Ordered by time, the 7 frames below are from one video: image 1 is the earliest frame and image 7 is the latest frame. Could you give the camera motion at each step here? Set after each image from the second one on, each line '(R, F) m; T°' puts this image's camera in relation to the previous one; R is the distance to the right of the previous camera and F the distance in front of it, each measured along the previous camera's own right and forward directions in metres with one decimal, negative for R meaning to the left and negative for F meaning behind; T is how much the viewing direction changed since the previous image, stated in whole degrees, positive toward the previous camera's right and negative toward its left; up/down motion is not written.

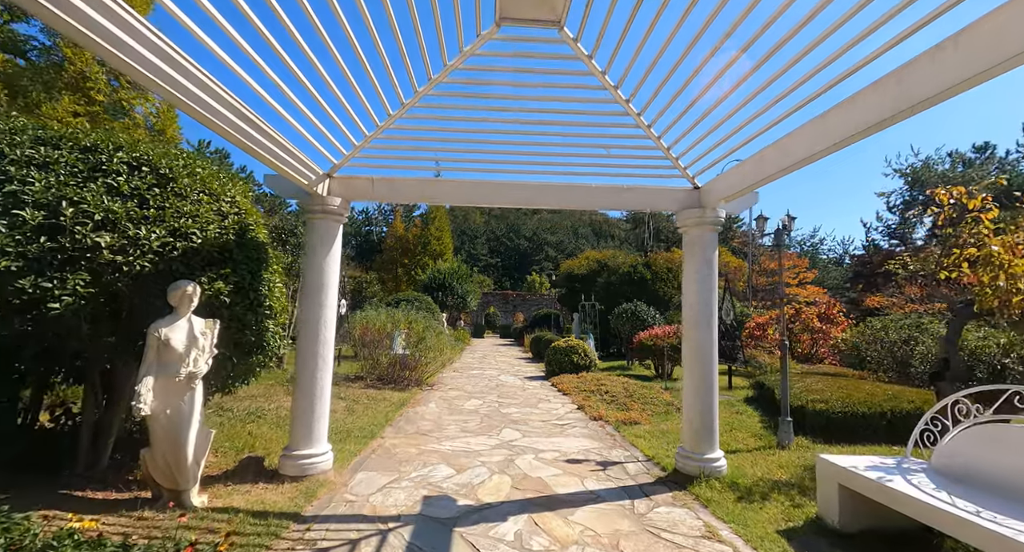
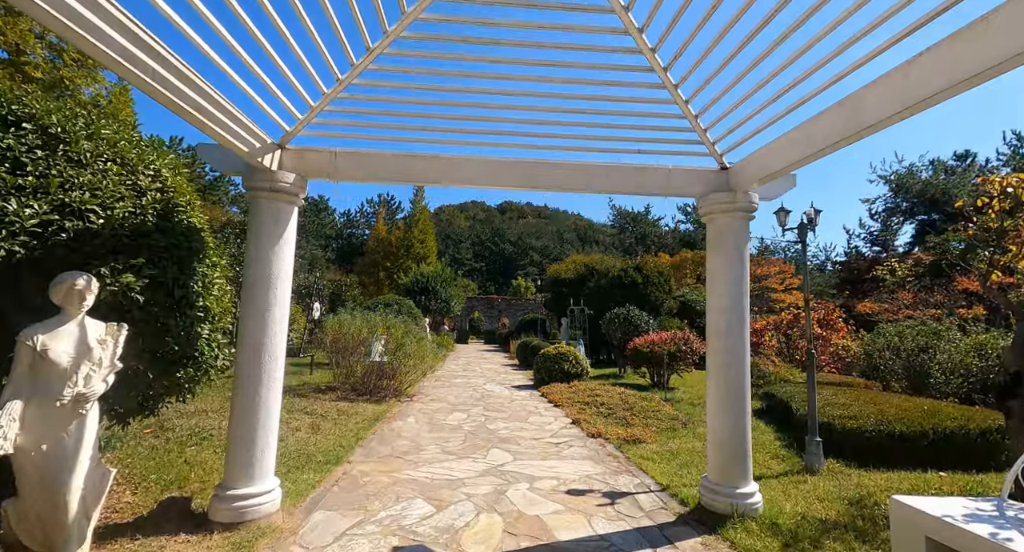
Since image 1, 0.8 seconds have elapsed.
(-0.1, +0.7) m; +2°
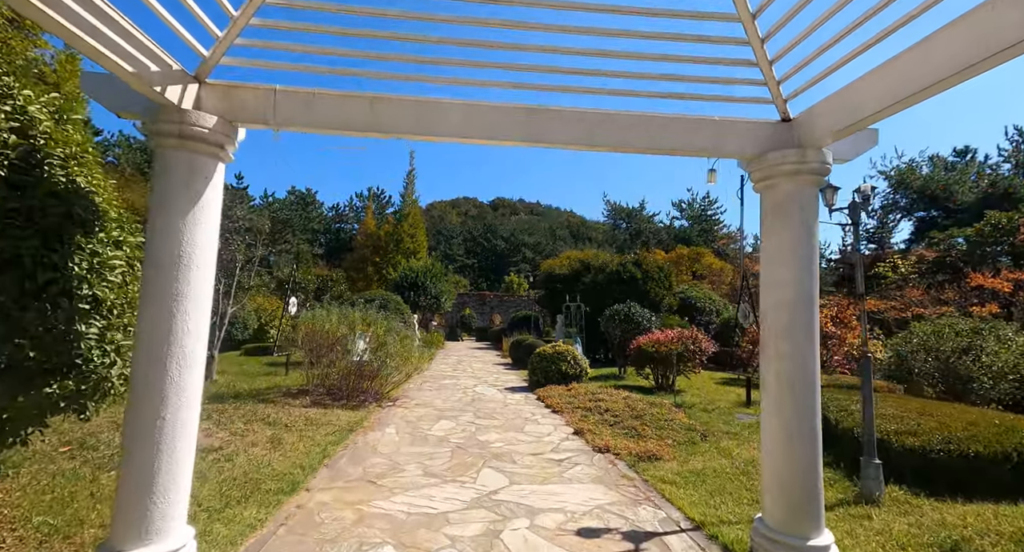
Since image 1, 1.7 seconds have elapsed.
(0.0, +0.8) m; +1°
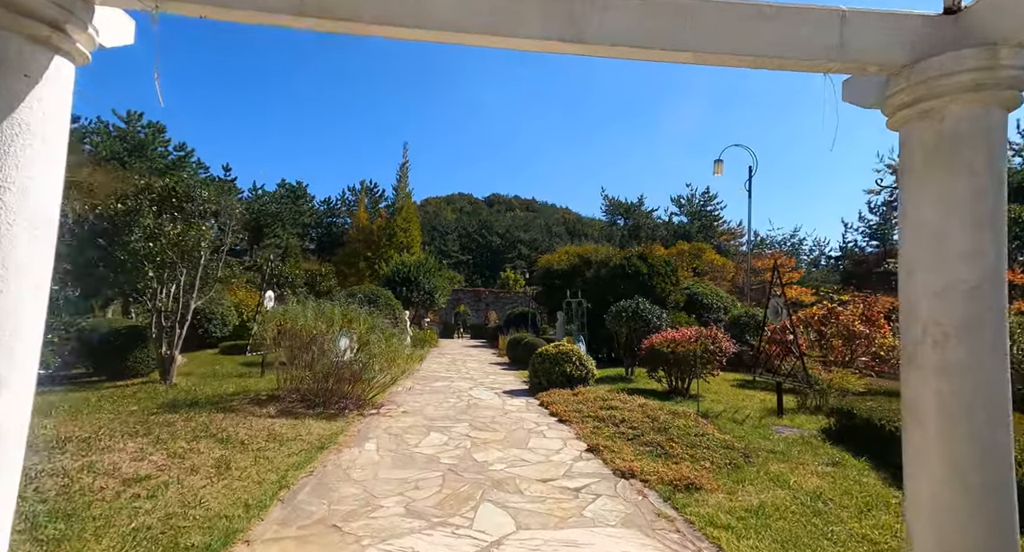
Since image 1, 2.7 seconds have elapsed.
(-0.1, +0.9) m; +1°
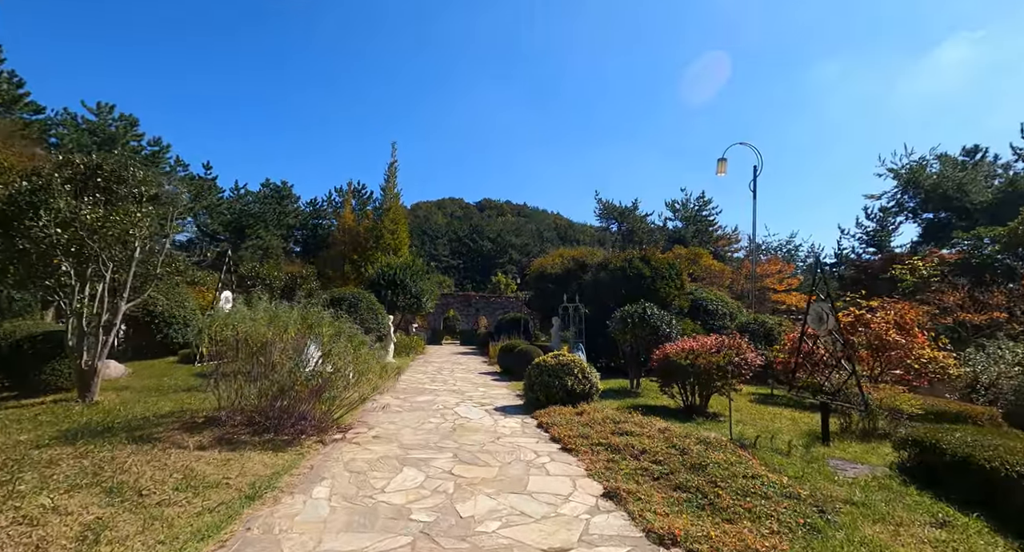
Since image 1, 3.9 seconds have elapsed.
(0.0, +1.1) m; +1°
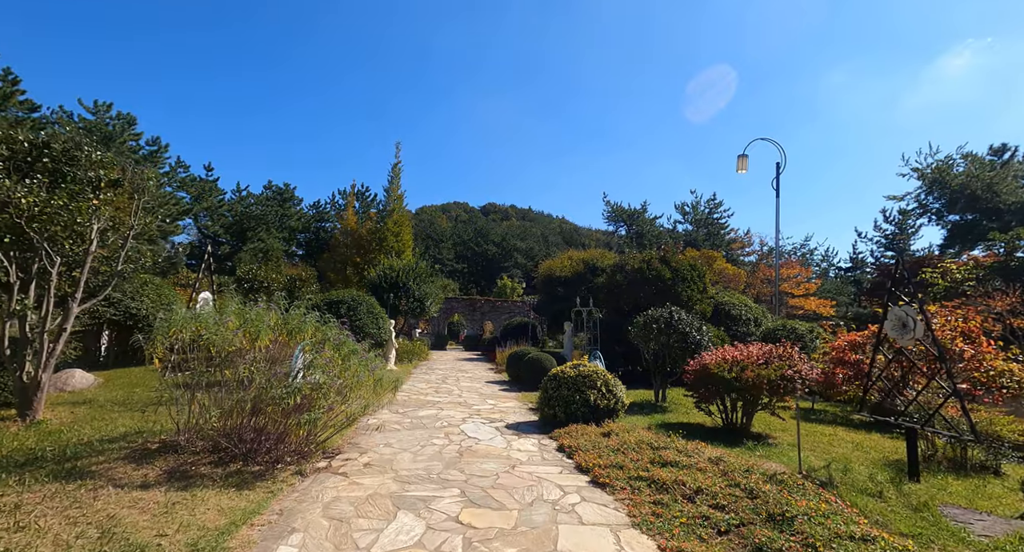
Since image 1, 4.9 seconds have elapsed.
(-0.1, +0.9) m; -1°
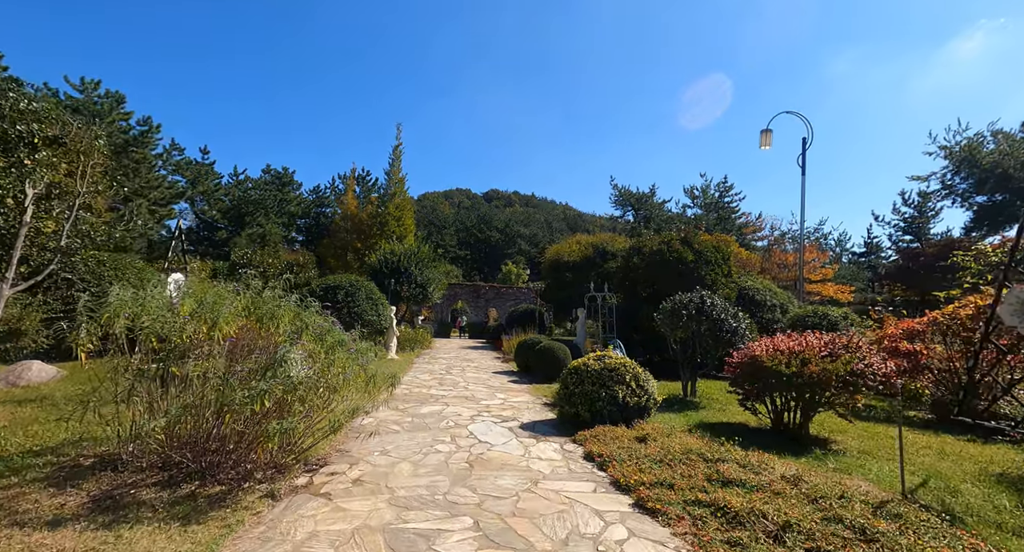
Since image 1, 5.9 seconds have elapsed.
(-0.2, +0.9) m; 0°
